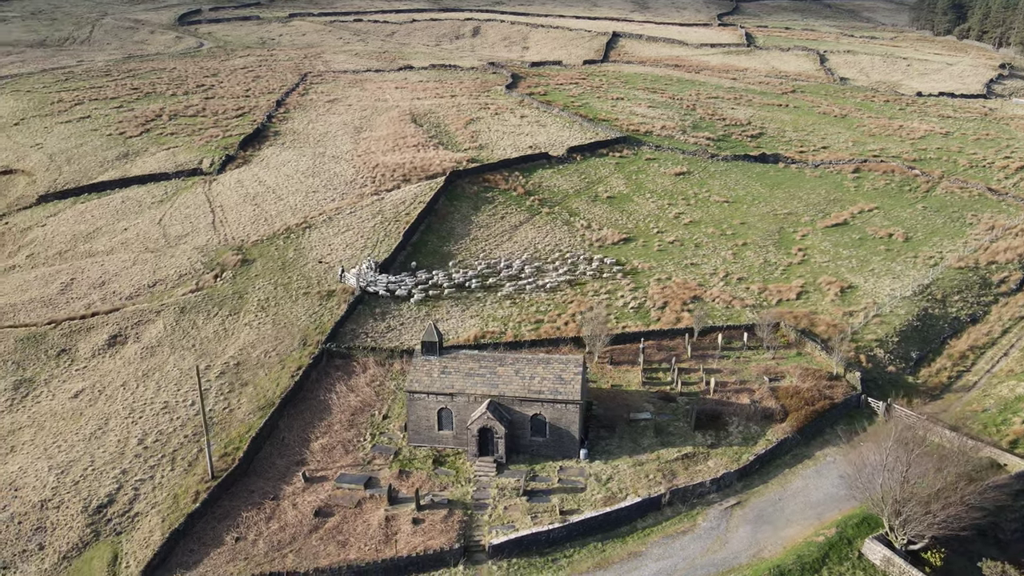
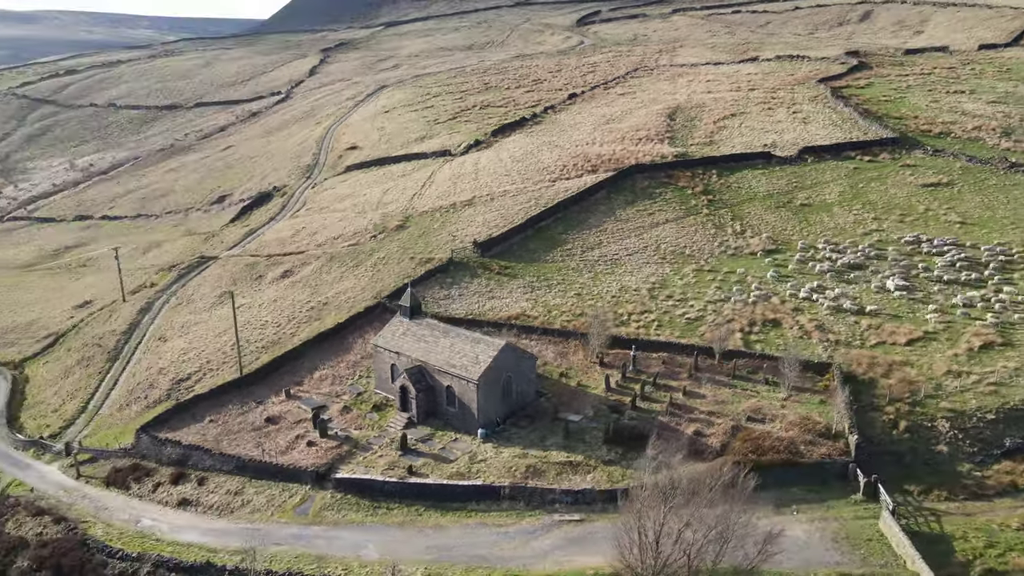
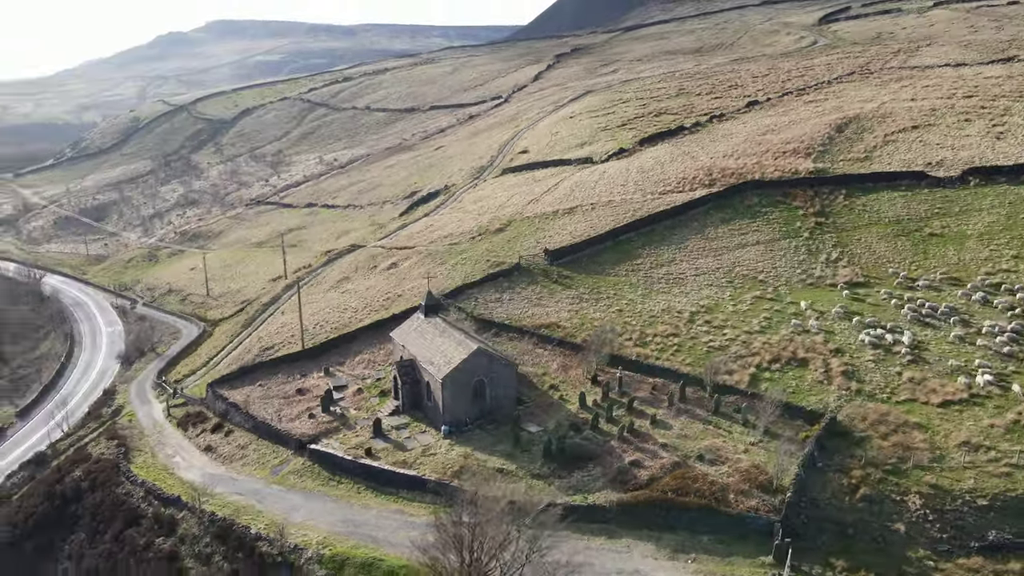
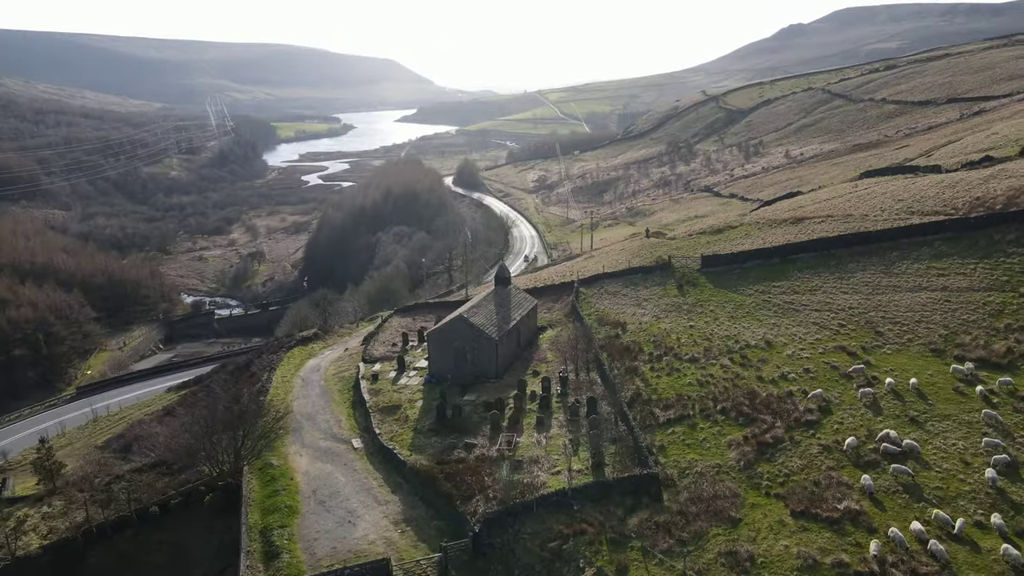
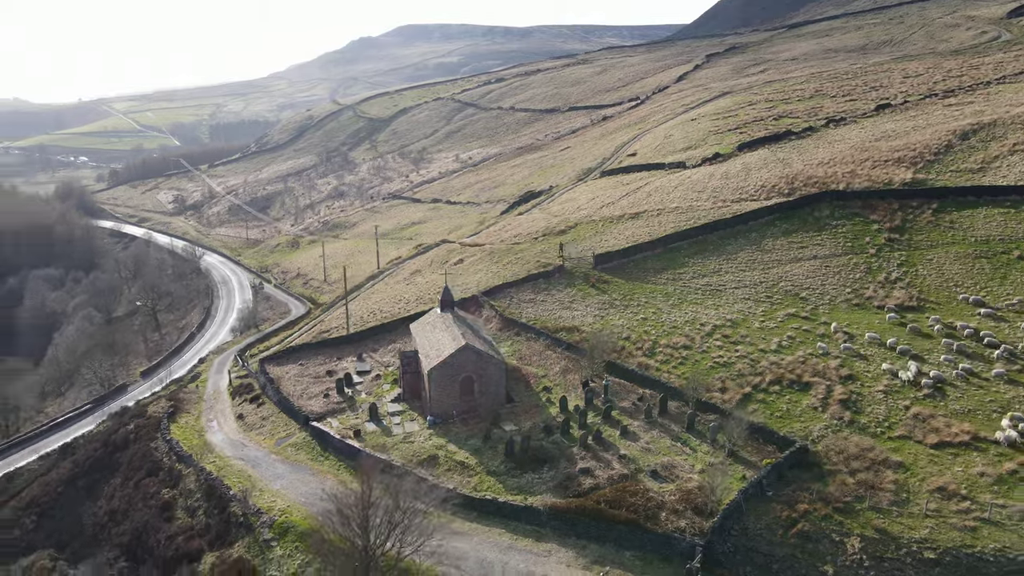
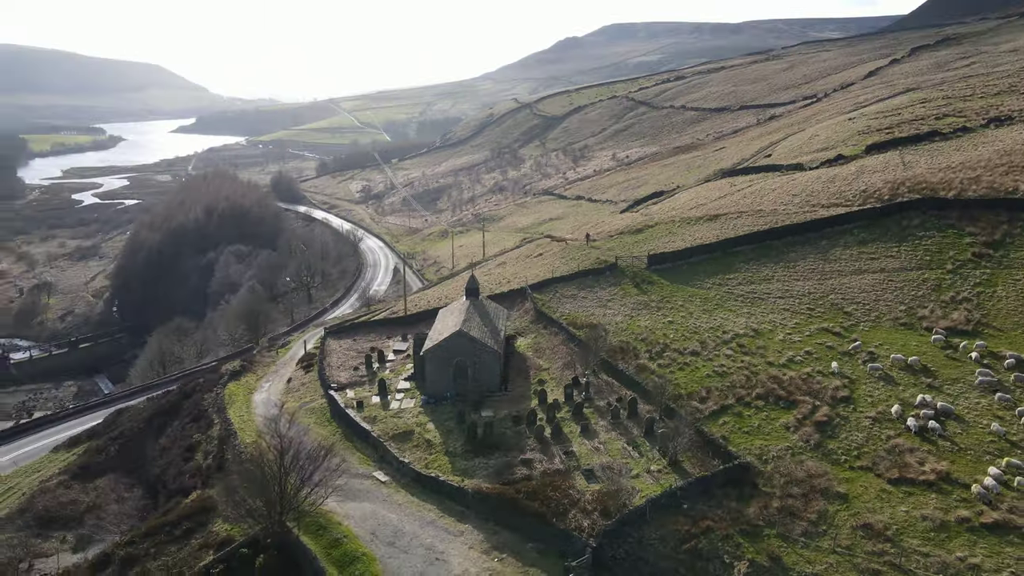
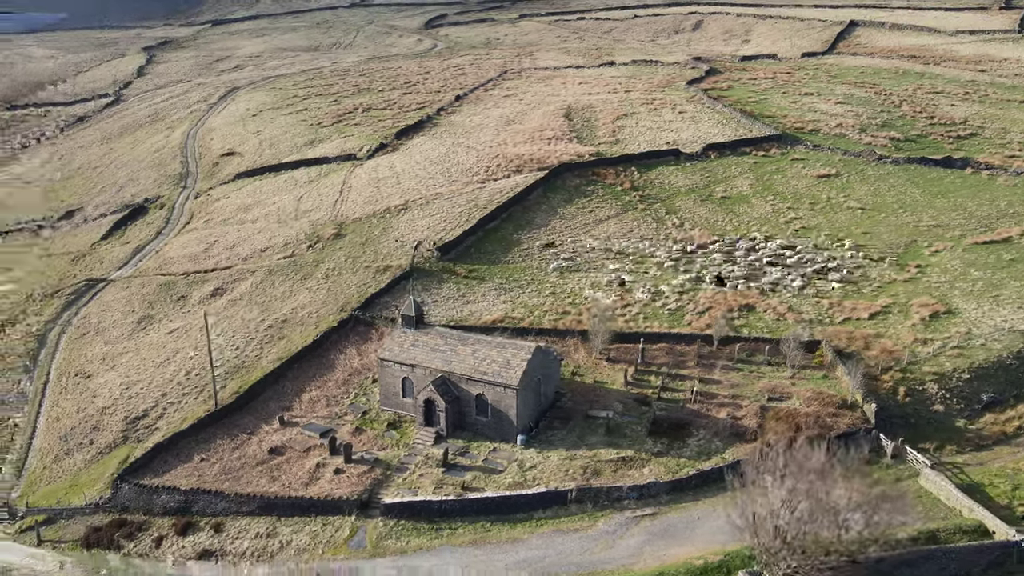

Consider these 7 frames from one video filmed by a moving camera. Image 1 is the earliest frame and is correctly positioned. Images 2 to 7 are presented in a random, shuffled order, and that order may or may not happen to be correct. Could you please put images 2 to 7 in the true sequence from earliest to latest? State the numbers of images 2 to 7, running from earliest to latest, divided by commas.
7, 2, 3, 5, 6, 4
